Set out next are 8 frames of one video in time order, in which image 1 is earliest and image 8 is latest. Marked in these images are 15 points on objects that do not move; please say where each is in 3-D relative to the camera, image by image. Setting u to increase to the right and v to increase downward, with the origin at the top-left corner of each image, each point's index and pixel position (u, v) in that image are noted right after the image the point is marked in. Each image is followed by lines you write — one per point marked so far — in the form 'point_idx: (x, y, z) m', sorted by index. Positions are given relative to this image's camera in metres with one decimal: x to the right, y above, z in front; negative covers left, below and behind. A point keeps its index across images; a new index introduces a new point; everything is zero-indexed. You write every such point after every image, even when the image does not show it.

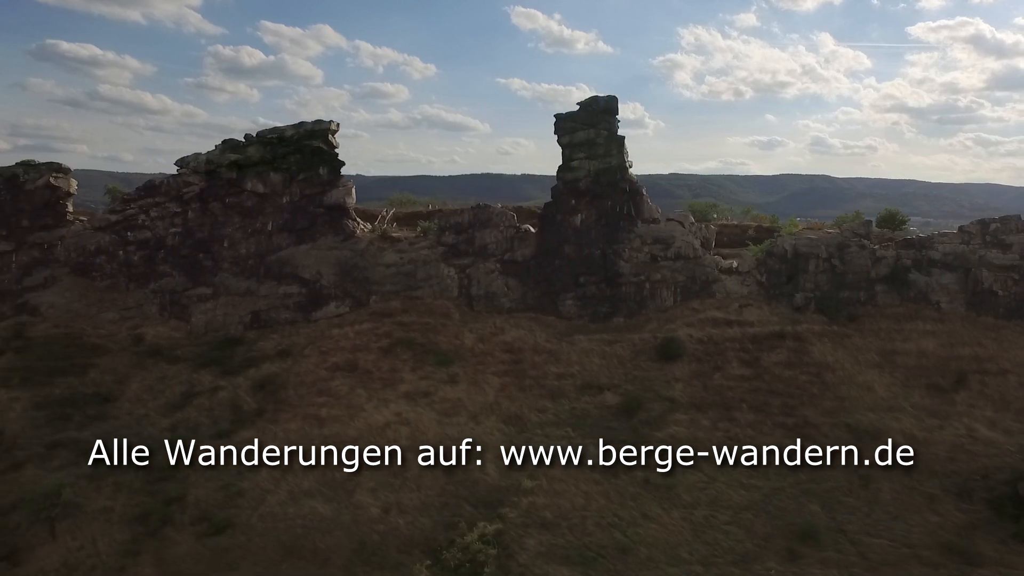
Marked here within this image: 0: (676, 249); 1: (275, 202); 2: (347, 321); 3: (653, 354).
0: (+5.1, +1.2, +17.6) m
1: (-8.0, +2.9, +19.0) m
2: (-5.3, -1.1, +18.2) m
3: (+4.0, -1.8, +15.8) m
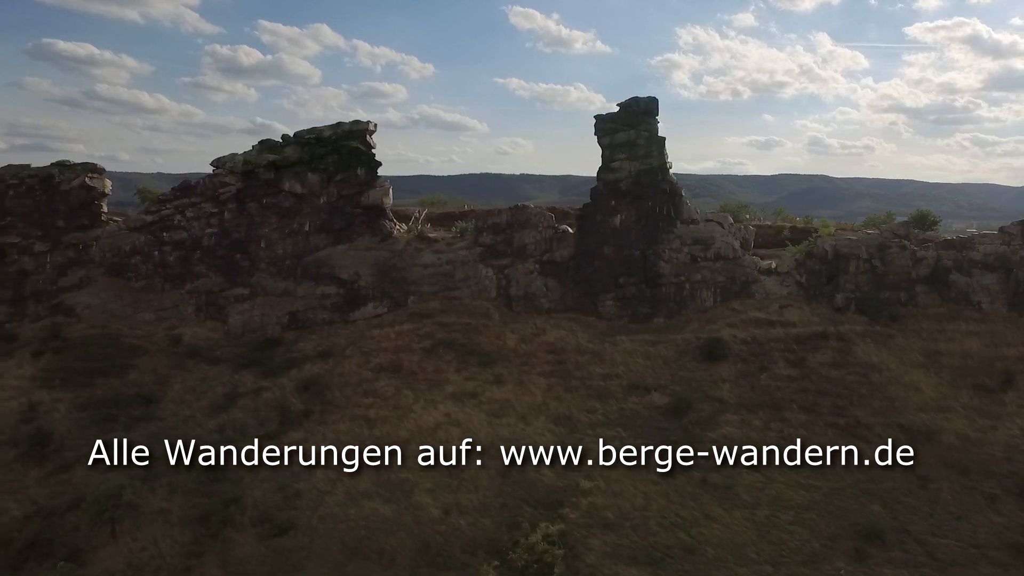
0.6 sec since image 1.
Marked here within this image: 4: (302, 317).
0: (+6.4, +1.2, +17.6) m
1: (-6.7, +2.9, +19.0) m
2: (-4.1, -1.1, +18.2) m
3: (+5.2, -1.9, +15.9) m
4: (-7.0, -1.0, +18.7) m
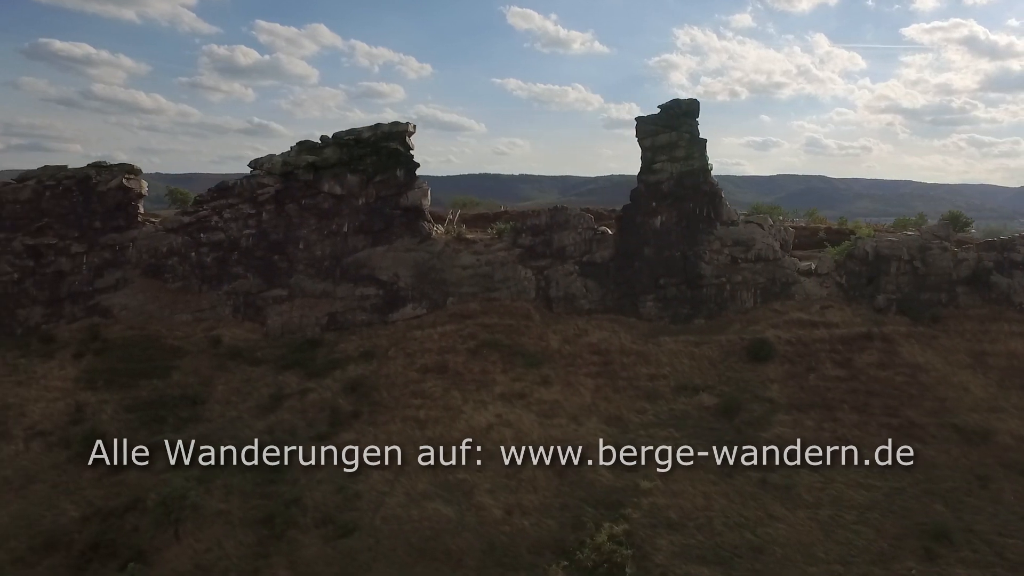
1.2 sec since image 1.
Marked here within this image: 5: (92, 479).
0: (+7.7, +1.2, +17.7) m
1: (-5.4, +2.8, +19.0) m
2: (-2.8, -1.1, +18.2) m
3: (+6.5, -1.9, +16.0) m
4: (-5.7, -1.0, +18.7) m
5: (-10.4, -4.8, +14.0) m
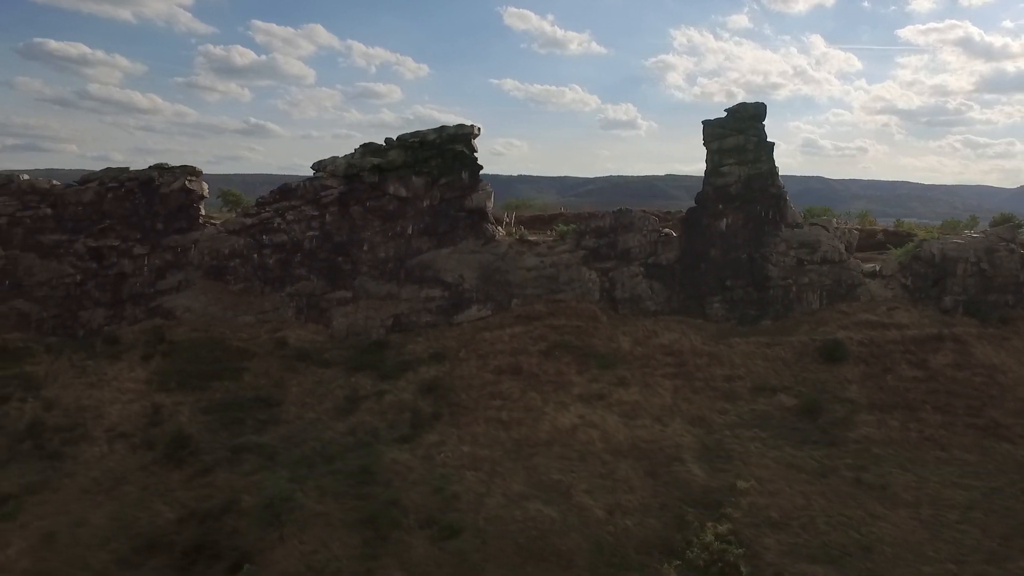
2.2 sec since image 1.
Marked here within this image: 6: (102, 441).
0: (+9.9, +1.1, +17.9) m
1: (-3.3, +2.8, +19.1) m
2: (-0.6, -1.2, +18.3) m
3: (+8.7, -2.0, +16.1) m
4: (-3.5, -1.1, +18.8) m
5: (-8.2, -4.8, +14.0) m
6: (-11.1, -4.1, +15.2) m
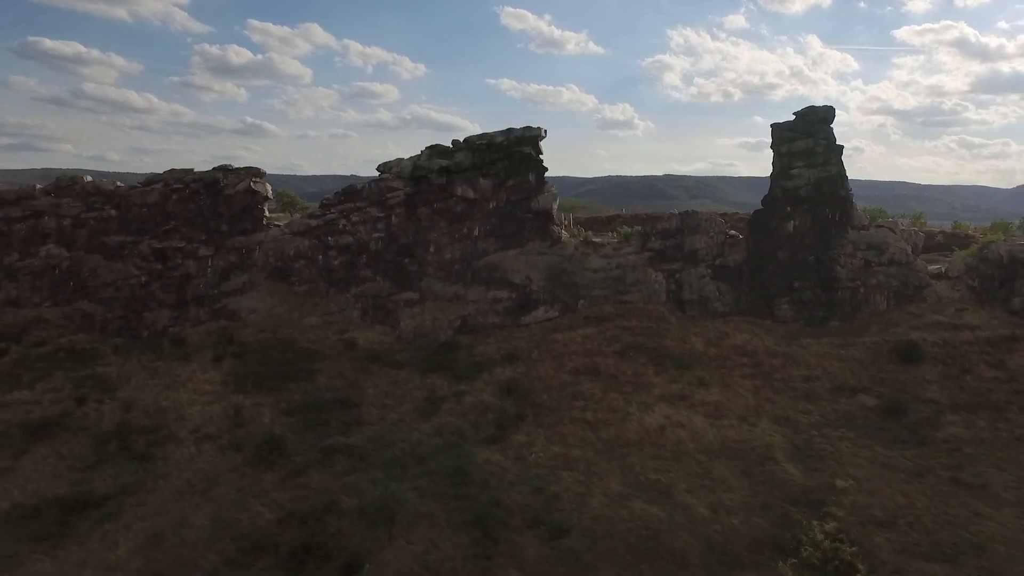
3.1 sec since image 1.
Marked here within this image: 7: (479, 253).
0: (+12.1, +1.1, +18.1) m
1: (-1.0, +2.7, +19.2) m
2: (+1.7, -1.2, +18.5) m
3: (+11.0, -2.0, +16.3) m
4: (-1.3, -1.1, +18.9) m
5: (-6.0, -4.9, +14.1) m
6: (-8.8, -4.2, +15.2) m
7: (-1.1, +1.2, +19.2) m
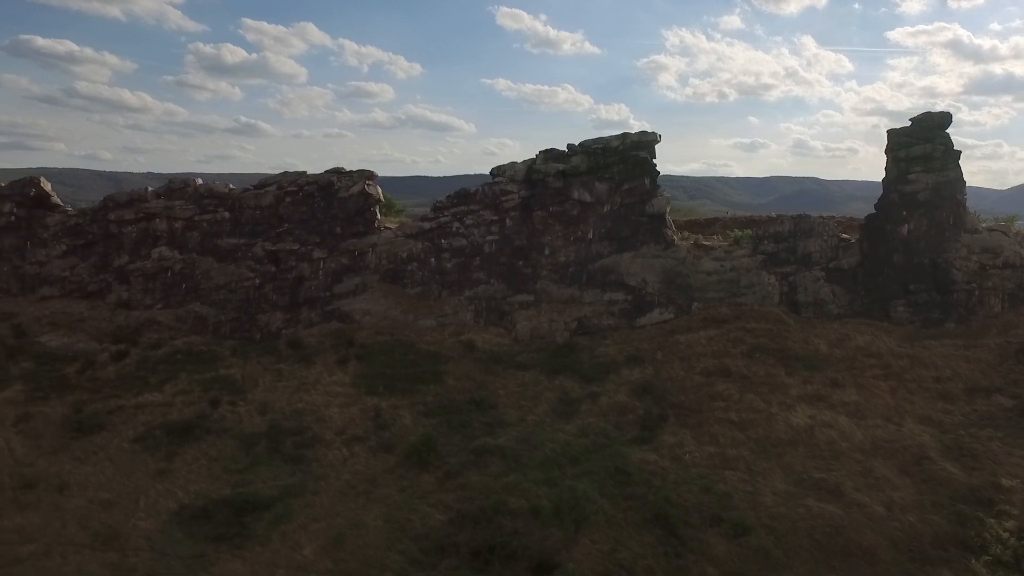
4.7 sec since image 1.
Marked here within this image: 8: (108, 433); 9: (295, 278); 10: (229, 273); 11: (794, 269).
0: (+16.1, +1.0, +18.4) m
1: (+2.9, +2.7, +19.4) m
2: (+5.6, -1.3, +18.7) m
3: (+15.0, -2.1, +16.6) m
4: (+2.7, -1.2, +19.1) m
5: (-2.0, -4.9, +14.3) m
6: (-4.8, -4.3, +15.4) m
7: (+2.8, +1.1, +19.5) m
8: (-11.5, -4.1, +16.1) m
9: (-7.7, +0.4, +19.9) m
10: (-10.0, +0.5, +19.9) m
11: (+9.6, +0.7, +19.1) m
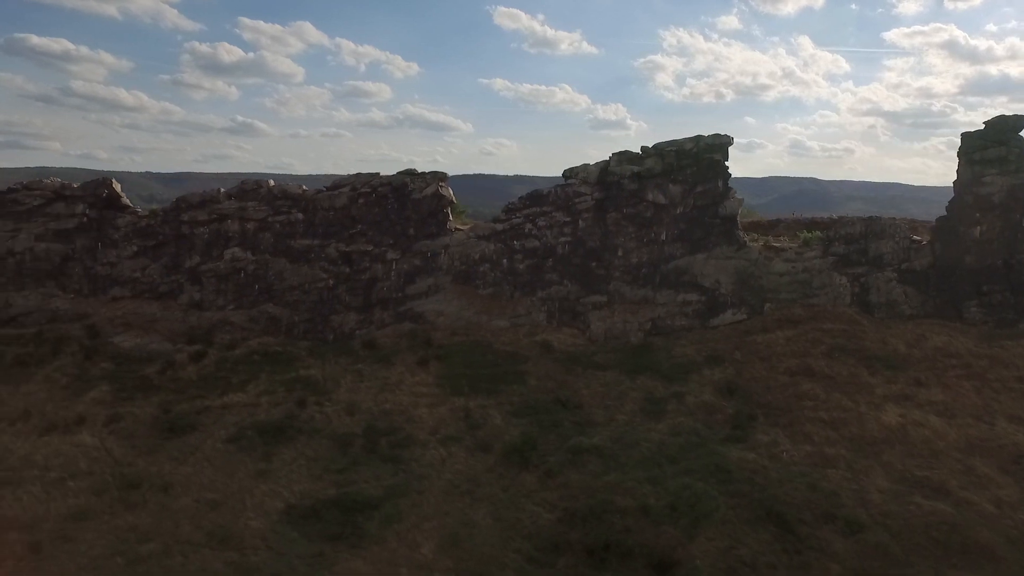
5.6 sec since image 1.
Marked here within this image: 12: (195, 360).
0: (+18.7, +1.0, +18.6) m
1: (+5.5, +2.6, +19.6) m
2: (+8.2, -1.3, +18.9) m
3: (+17.5, -2.1, +16.8) m
4: (+5.2, -1.2, +19.3) m
5: (+0.6, -5.0, +14.4) m
6: (-2.2, -4.3, +15.5) m
7: (+5.4, +1.1, +19.6) m
8: (-8.9, -4.2, +16.1) m
9: (-5.1, +0.3, +20.0) m
10: (-7.4, +0.5, +20.0) m
11: (+12.2, +0.6, +19.3) m
12: (-10.6, -2.4, +18.9) m
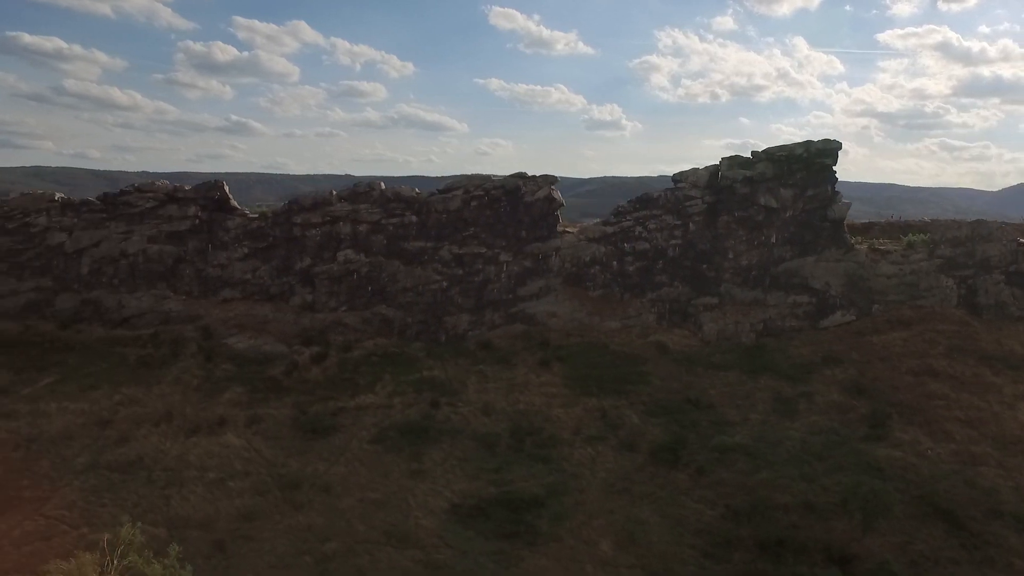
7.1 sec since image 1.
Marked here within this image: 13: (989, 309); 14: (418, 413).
0: (+22.6, +0.9, +19.1) m
1: (+9.5, +2.6, +19.9) m
2: (+12.2, -1.4, +19.2) m
3: (+21.5, -2.2, +17.3) m
4: (+9.2, -1.3, +19.6) m
5: (+4.7, -5.0, +14.7) m
6: (+1.8, -4.4, +15.8) m
7: (+9.4, +1.0, +19.9) m
8: (-4.9, -4.2, +16.3) m
9: (-1.1, +0.3, +20.3) m
10: (-3.5, +0.4, +20.2) m
11: (+16.2, +0.6, +19.7) m
12: (-6.6, -2.5, +19.1) m
13: (+16.4, -0.7, +19.3) m
14: (-2.8, -3.8, +17.0) m
